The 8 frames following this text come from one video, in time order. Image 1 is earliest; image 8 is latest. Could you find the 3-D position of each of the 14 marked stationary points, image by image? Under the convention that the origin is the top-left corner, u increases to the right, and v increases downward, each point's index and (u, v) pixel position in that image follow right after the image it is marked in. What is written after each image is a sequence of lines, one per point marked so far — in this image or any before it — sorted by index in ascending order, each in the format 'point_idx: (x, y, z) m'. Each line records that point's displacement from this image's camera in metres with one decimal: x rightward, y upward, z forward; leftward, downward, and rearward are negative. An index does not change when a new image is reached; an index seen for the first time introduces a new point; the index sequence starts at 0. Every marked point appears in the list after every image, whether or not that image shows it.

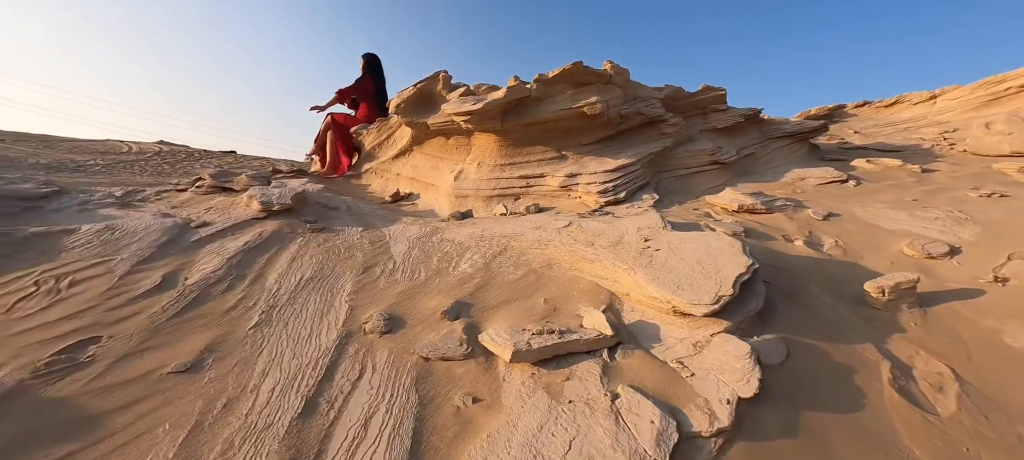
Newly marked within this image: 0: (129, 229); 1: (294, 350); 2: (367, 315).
0: (-3.4, 0.0, +2.7) m
1: (-1.2, -0.7, +1.6) m
2: (-0.9, -0.5, +1.9) m
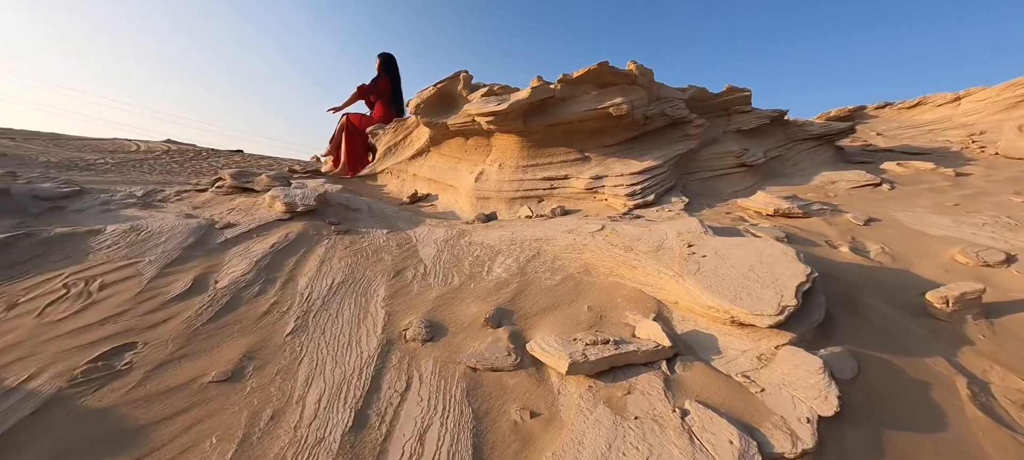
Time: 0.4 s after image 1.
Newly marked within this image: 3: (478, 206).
0: (-3.2, 0.0, +2.6) m
1: (-0.9, -0.7, +1.6) m
2: (-0.6, -0.6, +1.8) m
3: (-0.4, +0.3, +4.0) m
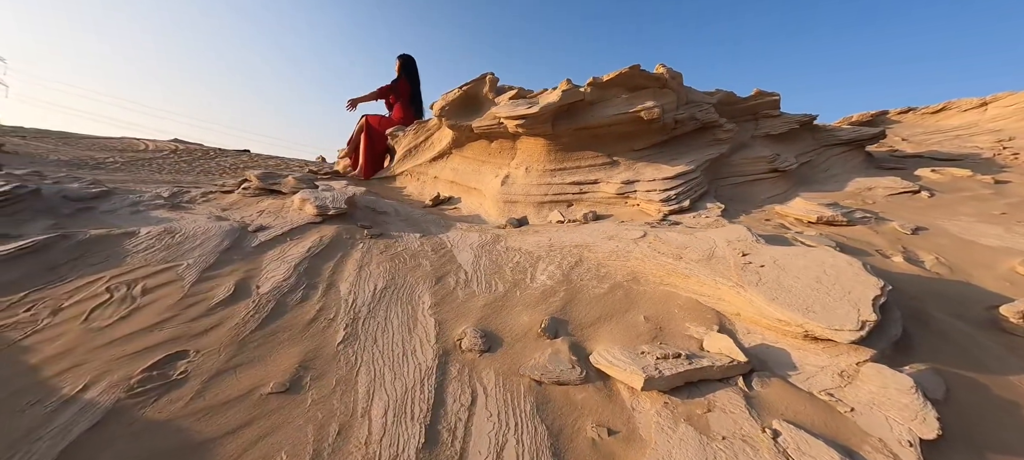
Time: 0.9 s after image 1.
0: (-2.8, 0.0, +2.6) m
1: (-0.6, -0.7, +1.5) m
2: (-0.3, -0.6, +1.8) m
3: (-0.1, +0.3, +4.0) m
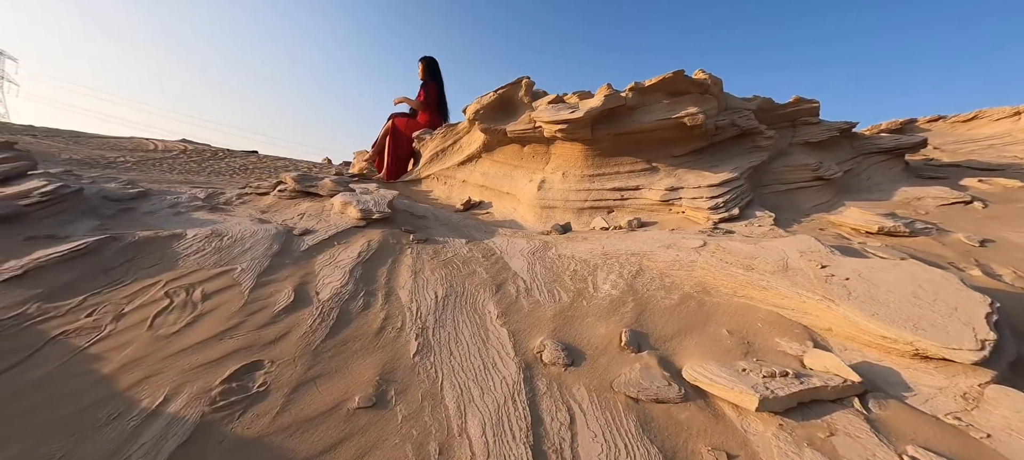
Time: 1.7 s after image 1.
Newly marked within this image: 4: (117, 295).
0: (-2.4, -0.1, +2.6) m
1: (-0.2, -0.8, +1.5) m
2: (+0.1, -0.6, +1.7) m
3: (+0.4, +0.2, +3.9) m
4: (-2.5, -0.4, +1.9) m
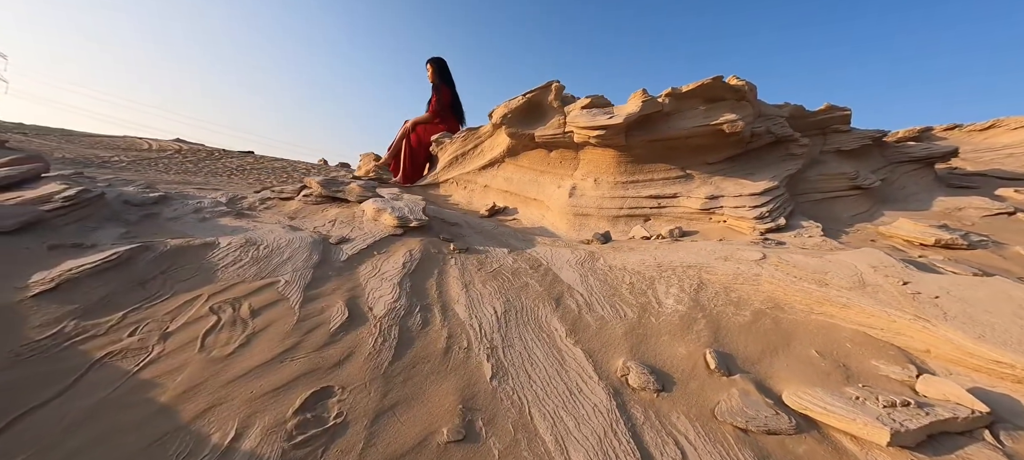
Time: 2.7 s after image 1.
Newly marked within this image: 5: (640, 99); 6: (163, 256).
0: (-2.0, -0.1, +2.4) m
1: (+0.3, -0.8, +1.4) m
2: (+0.6, -0.7, +1.6) m
3: (+0.8, +0.1, +3.8) m
4: (-2.1, -0.5, +1.7) m
5: (+1.5, +1.5, +3.5) m
6: (-2.5, -0.2, +2.1) m
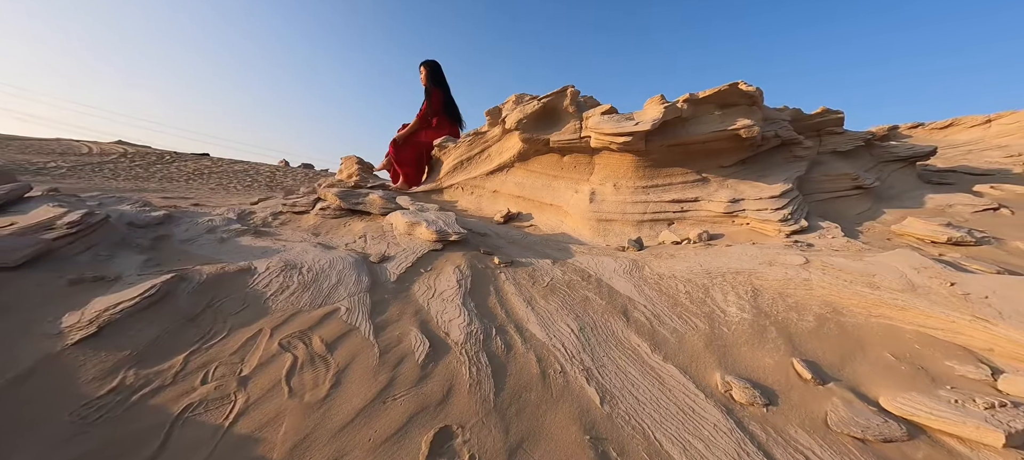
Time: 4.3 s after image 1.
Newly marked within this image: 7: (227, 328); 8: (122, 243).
0: (-1.5, -0.3, +2.3) m
1: (+0.8, -0.9, +1.4) m
2: (+1.1, -0.8, +1.6) m
3: (+1.1, 0.0, +3.8) m
4: (-1.5, -0.6, +1.6) m
5: (+1.8, +1.5, +3.6) m
6: (-2.0, -0.4, +1.9) m
7: (-1.6, -0.6, +1.7) m
8: (-3.0, -0.1, +2.3) m
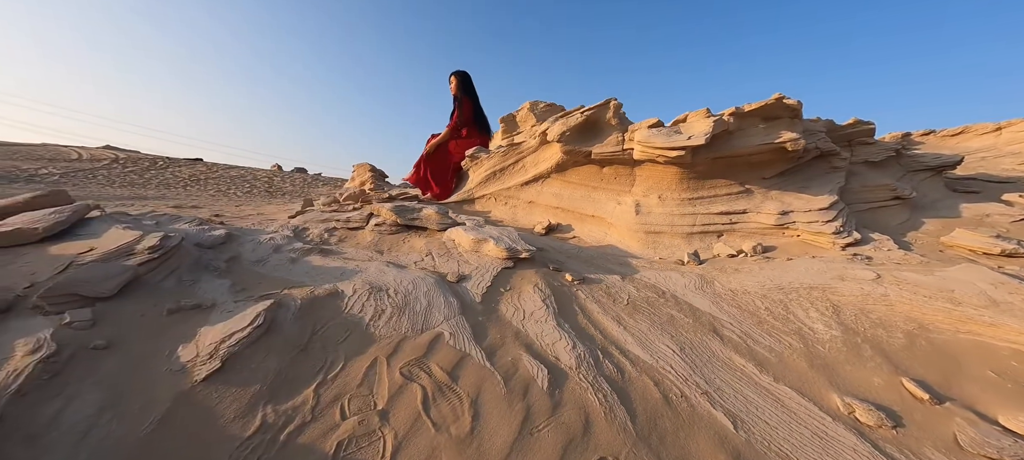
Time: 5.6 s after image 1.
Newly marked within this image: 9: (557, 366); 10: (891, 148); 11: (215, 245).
0: (-0.8, -0.5, +2.2) m
1: (+1.5, -1.1, +1.4) m
2: (+1.8, -0.9, +1.6) m
3: (+1.8, -0.1, +3.9) m
4: (-0.8, -0.8, +1.5) m
5: (+2.4, +1.3, +3.6) m
6: (-1.4, -0.5, +1.9) m
7: (-1.0, -0.7, +1.7) m
8: (-2.4, -0.3, +2.3) m
9: (+0.3, -0.8, +1.8) m
10: (+5.9, +1.3, +4.6) m
11: (-2.6, -0.1, +2.6) m
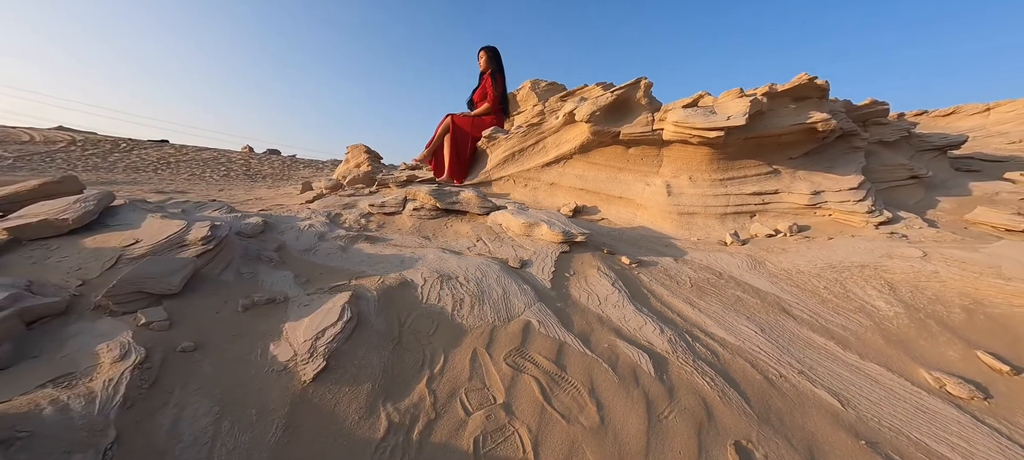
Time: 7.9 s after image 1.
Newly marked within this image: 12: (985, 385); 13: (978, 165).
0: (-0.3, -0.3, +2.2) m
1: (+2.1, -1.0, +1.4) m
2: (+2.4, -0.8, +1.7) m
3: (+2.2, +0.1, +3.9) m
4: (-0.3, -0.7, +1.5) m
5: (+2.9, +1.6, +3.6) m
6: (-0.8, -0.5, +1.8) m
7: (-0.4, -0.6, +1.6) m
8: (-1.8, -0.2, +2.1) m
9: (+0.8, -0.7, +1.7) m
10: (+6.3, +1.6, +4.7) m
11: (-2.1, 0.0, +2.5) m
12: (+2.6, -0.9, +1.7) m
13: (+7.9, +1.1, +5.1) m
